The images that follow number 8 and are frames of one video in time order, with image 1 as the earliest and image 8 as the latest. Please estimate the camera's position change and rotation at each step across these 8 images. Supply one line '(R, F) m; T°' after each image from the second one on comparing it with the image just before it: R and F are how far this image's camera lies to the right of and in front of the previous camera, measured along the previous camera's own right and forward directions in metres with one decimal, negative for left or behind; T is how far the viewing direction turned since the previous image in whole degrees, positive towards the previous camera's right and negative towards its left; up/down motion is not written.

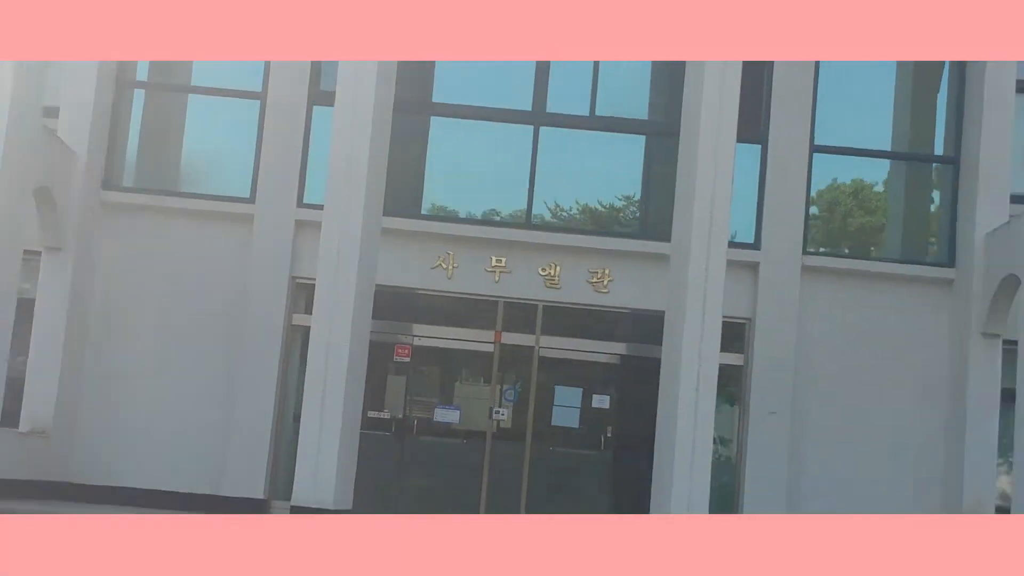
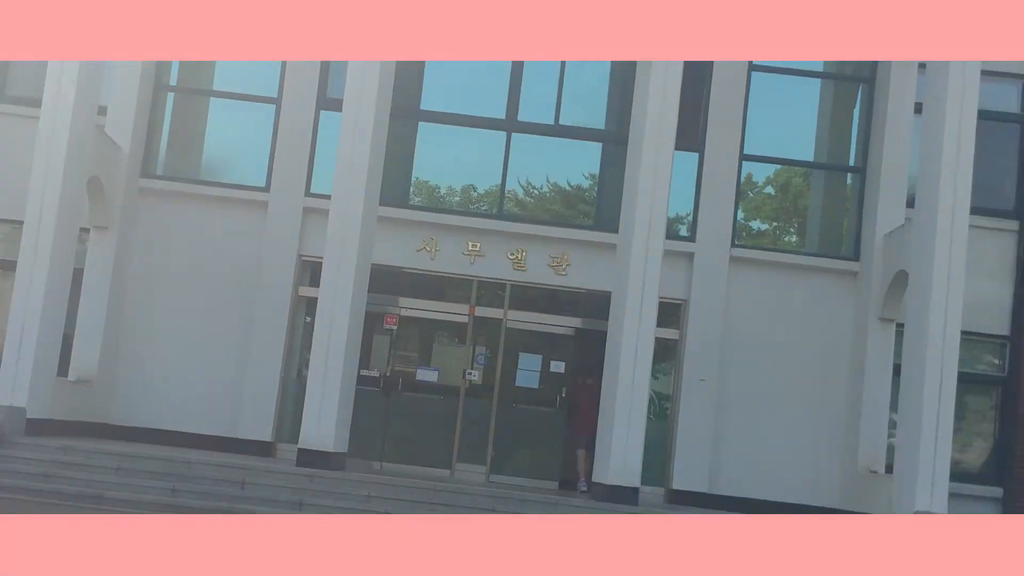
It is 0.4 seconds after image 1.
(+0.6, -1.9) m; -2°
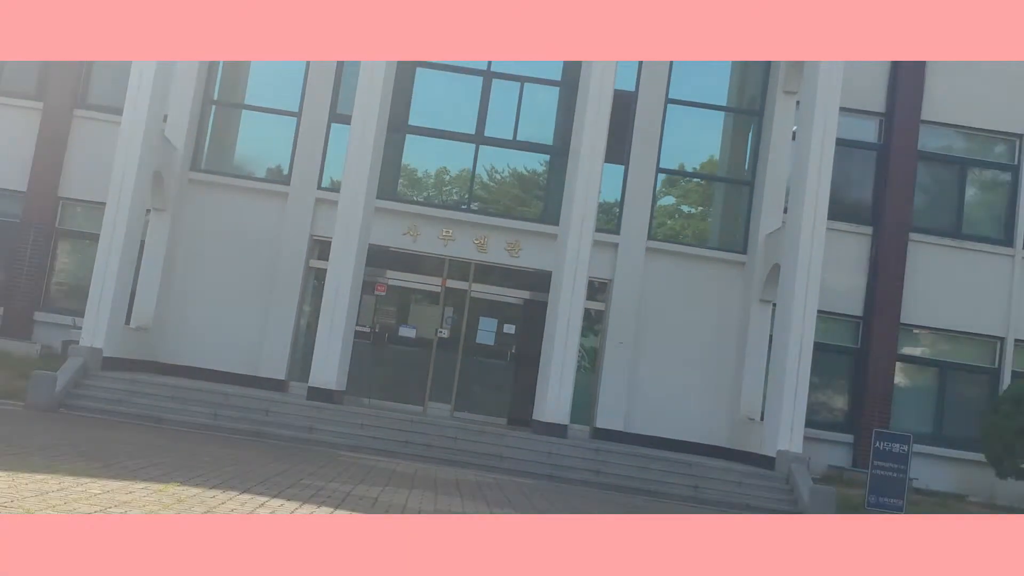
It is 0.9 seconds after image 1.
(0.0, -3.4) m; +1°
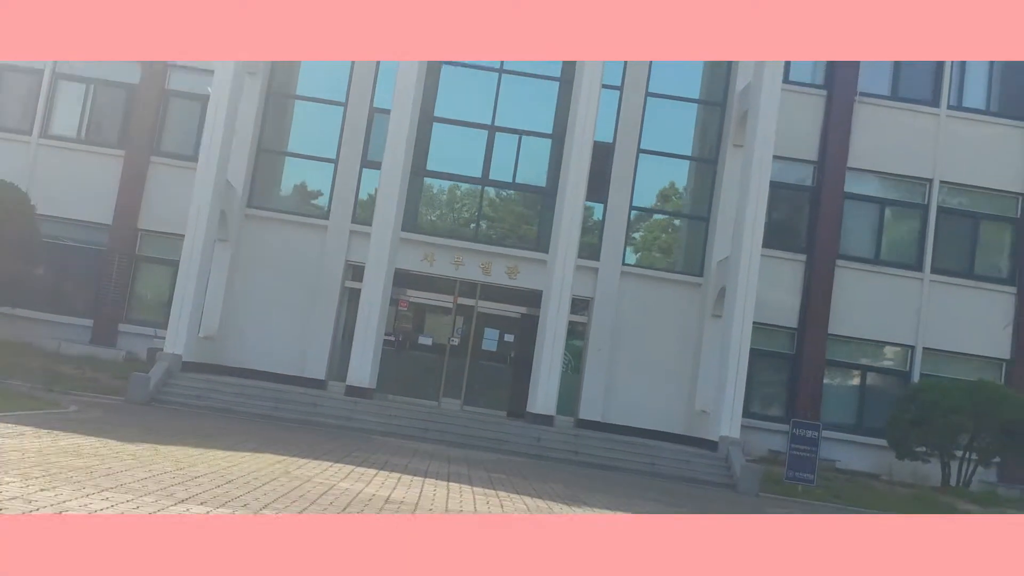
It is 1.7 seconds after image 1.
(+0.1, -3.5) m; 0°
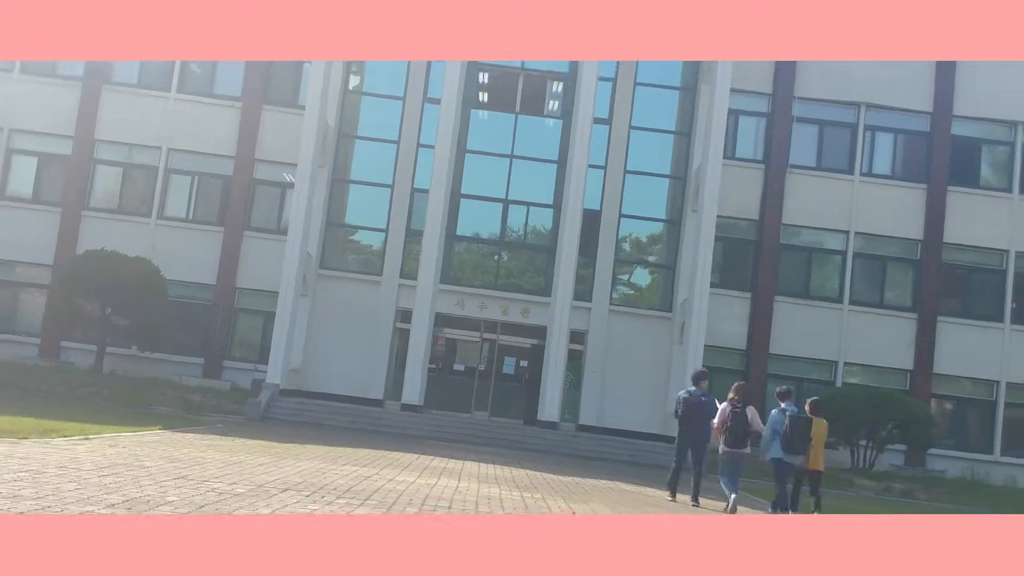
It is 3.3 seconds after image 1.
(+0.2, -5.8) m; -1°
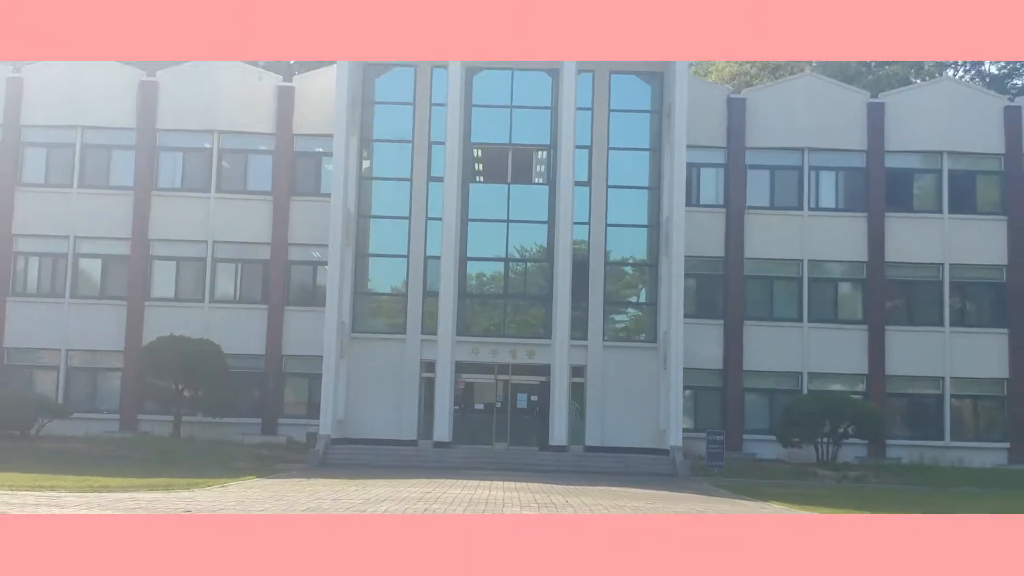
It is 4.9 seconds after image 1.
(+0.1, -4.2) m; 0°
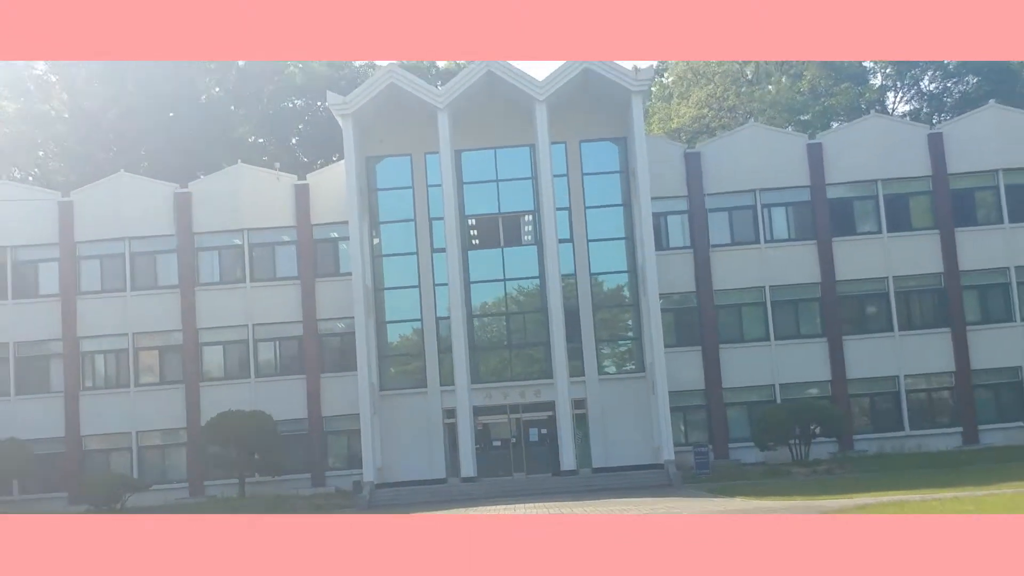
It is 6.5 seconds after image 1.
(+0.1, -4.4) m; 0°
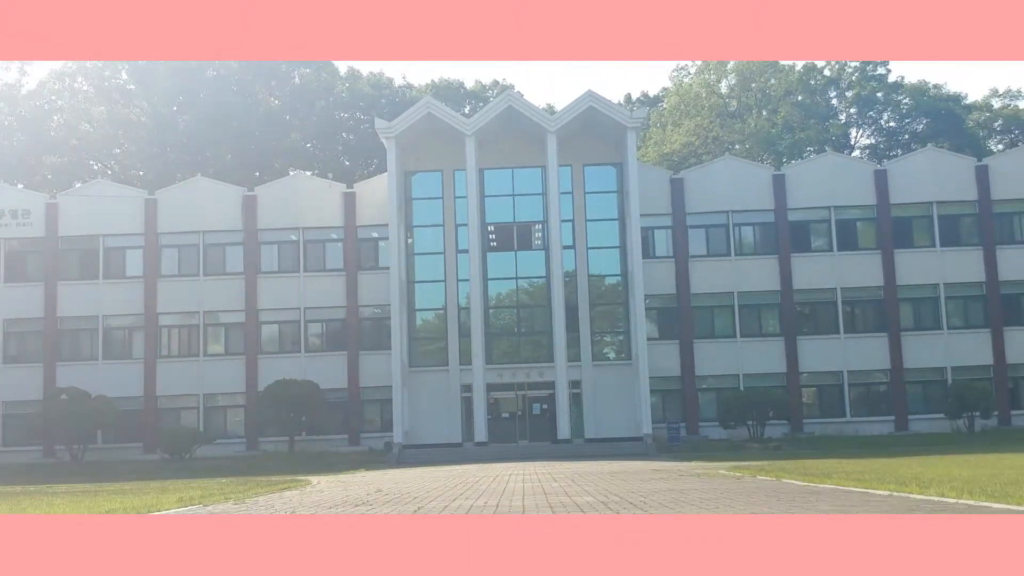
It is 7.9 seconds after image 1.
(-0.2, -6.7) m; 0°
